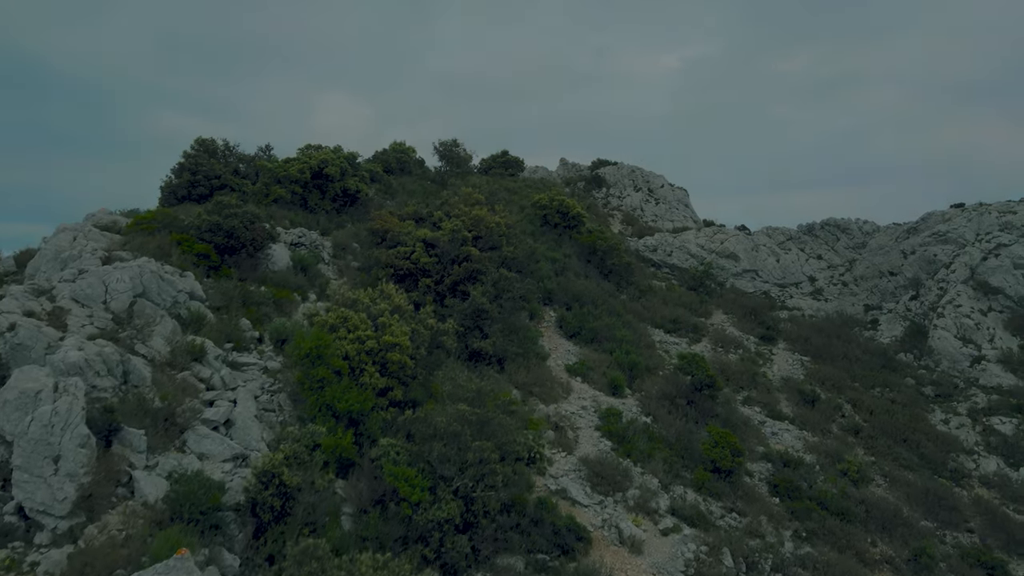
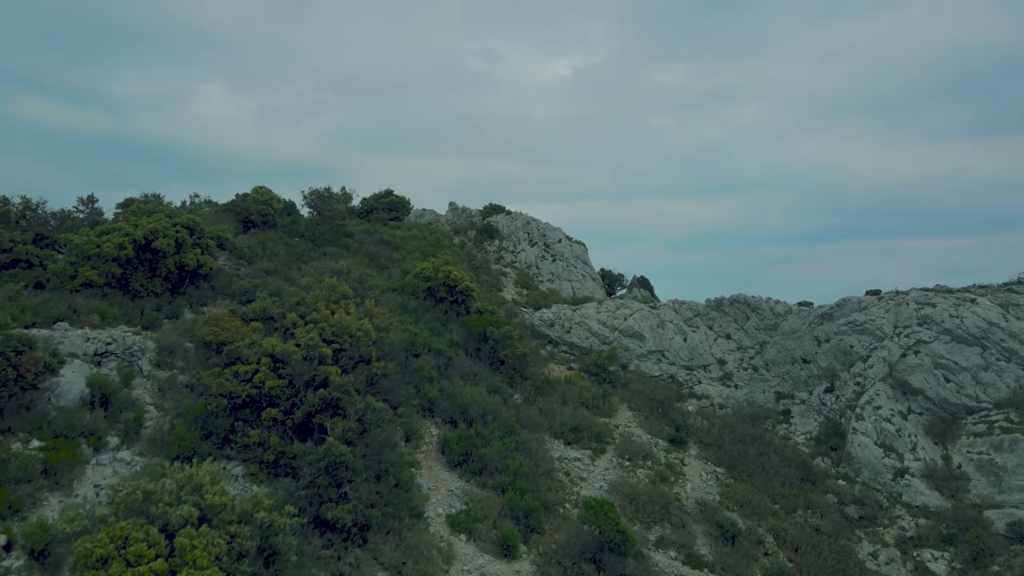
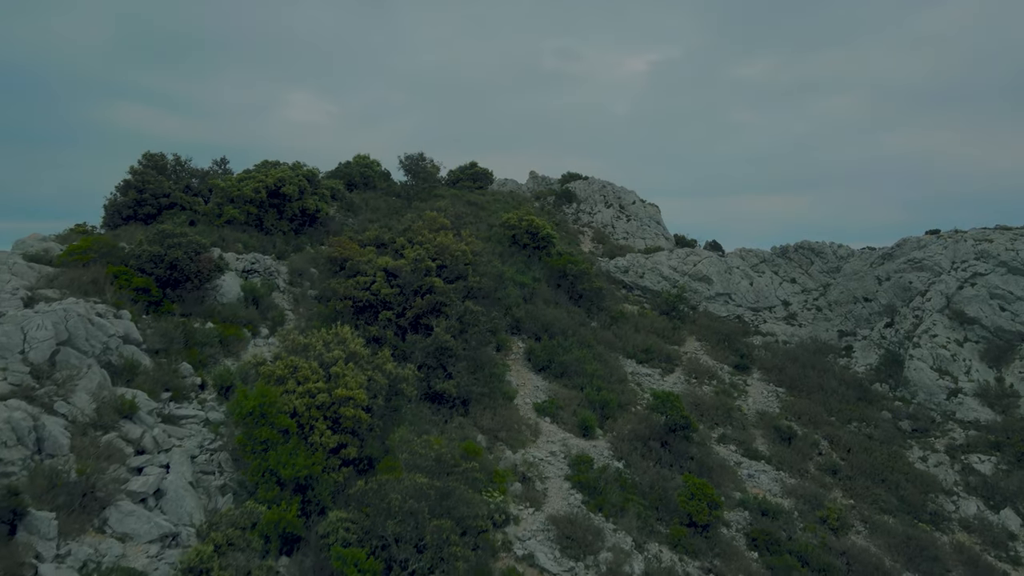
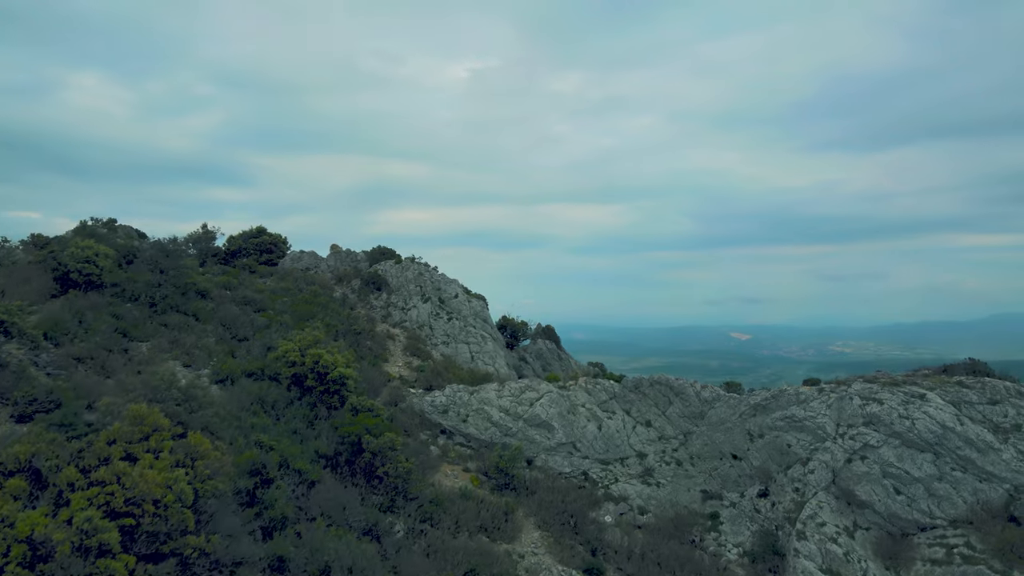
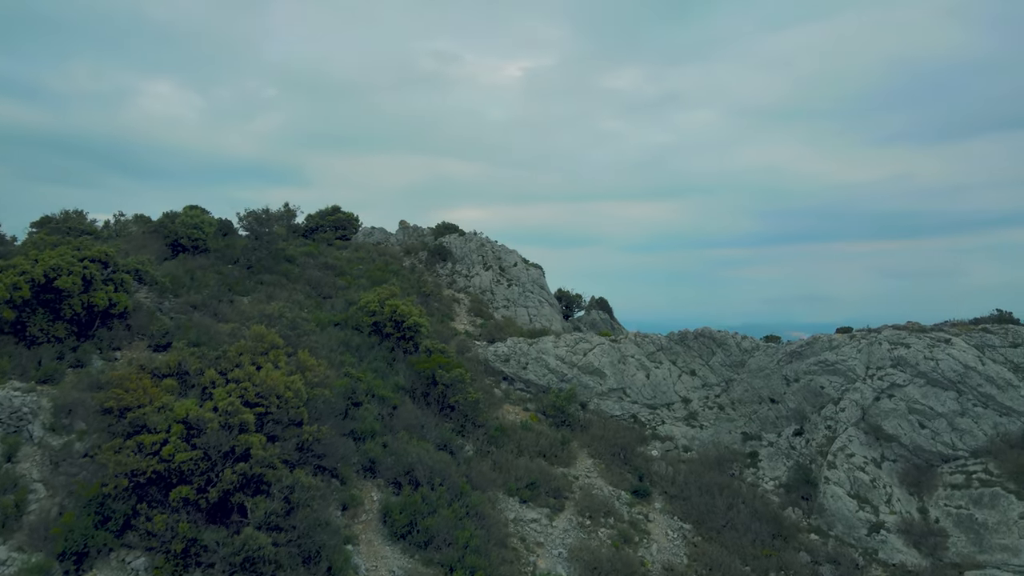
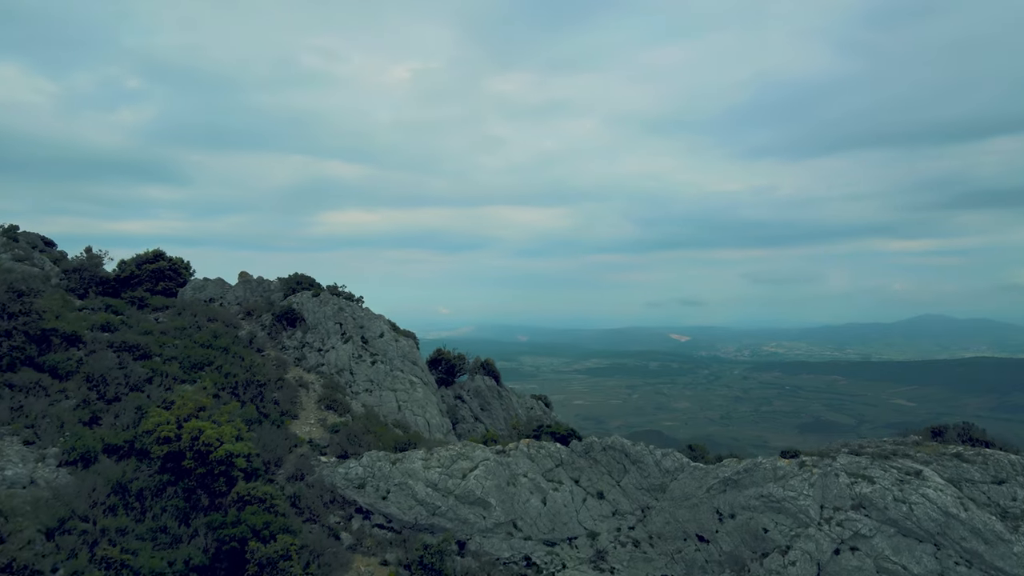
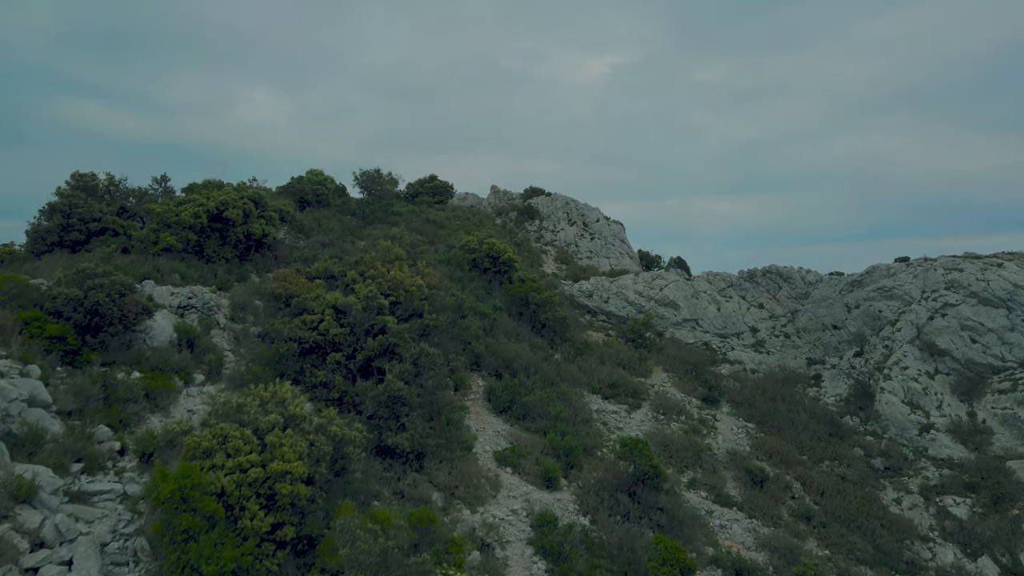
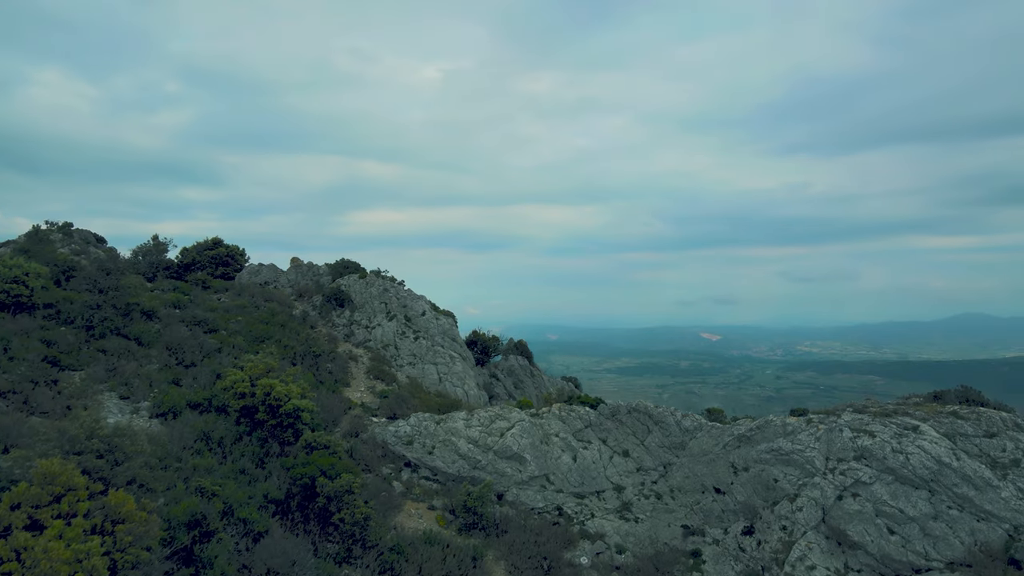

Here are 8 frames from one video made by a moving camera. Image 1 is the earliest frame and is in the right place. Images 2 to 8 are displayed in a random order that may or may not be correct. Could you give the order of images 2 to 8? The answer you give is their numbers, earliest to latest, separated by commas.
3, 7, 2, 5, 4, 8, 6
